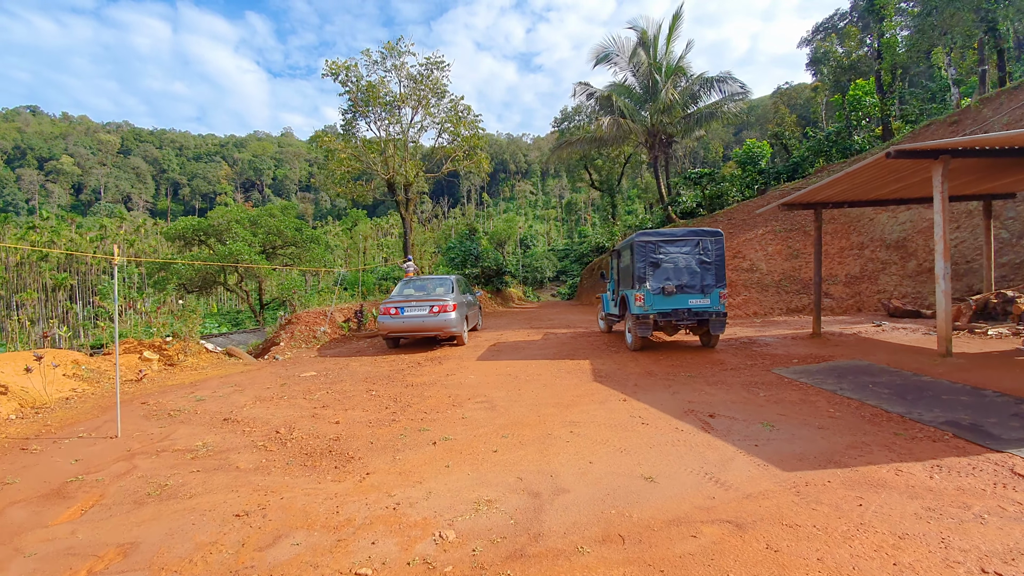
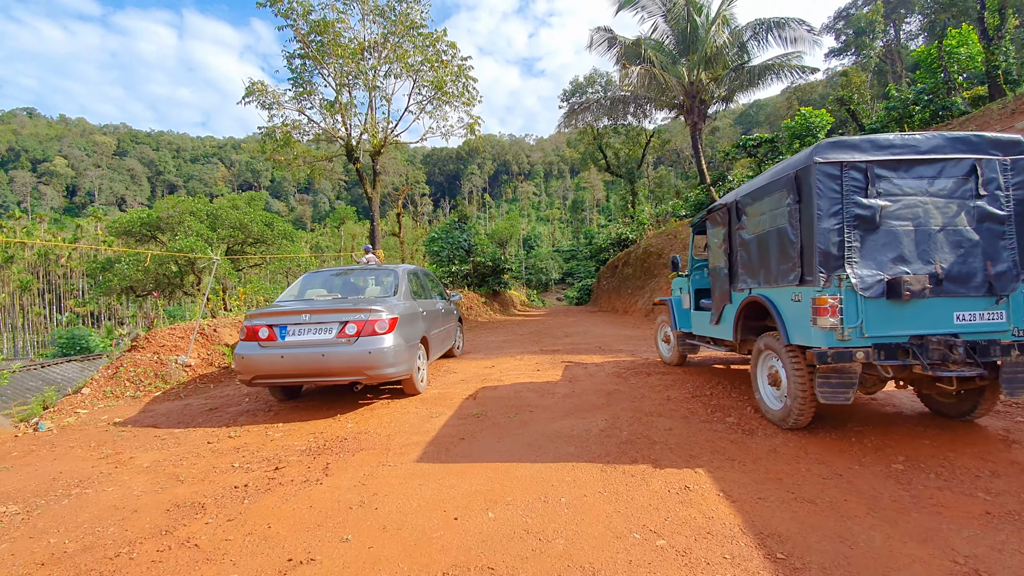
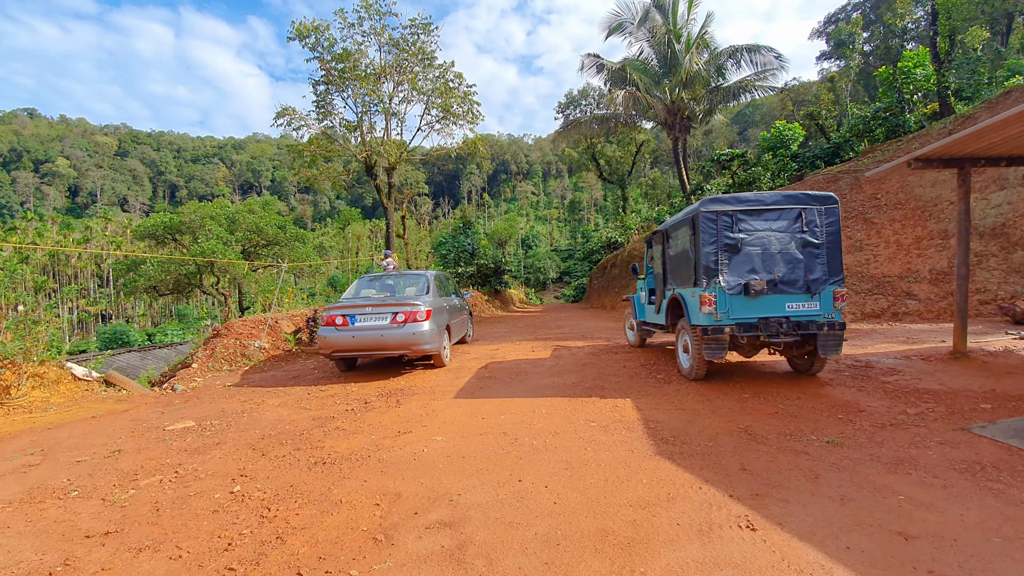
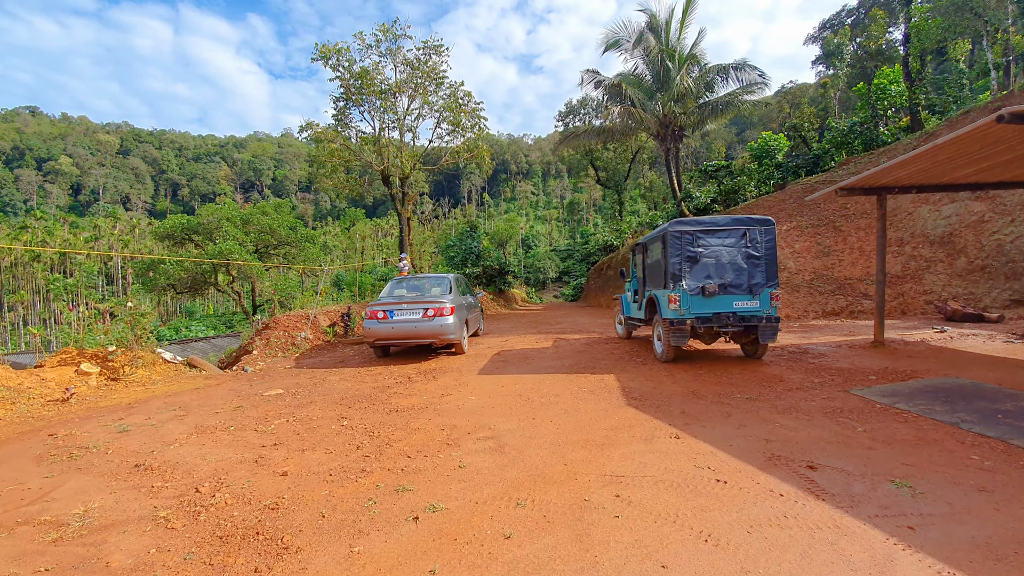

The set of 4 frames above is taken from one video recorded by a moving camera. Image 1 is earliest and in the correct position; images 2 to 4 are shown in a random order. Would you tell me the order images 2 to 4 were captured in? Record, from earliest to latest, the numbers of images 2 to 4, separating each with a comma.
4, 3, 2
